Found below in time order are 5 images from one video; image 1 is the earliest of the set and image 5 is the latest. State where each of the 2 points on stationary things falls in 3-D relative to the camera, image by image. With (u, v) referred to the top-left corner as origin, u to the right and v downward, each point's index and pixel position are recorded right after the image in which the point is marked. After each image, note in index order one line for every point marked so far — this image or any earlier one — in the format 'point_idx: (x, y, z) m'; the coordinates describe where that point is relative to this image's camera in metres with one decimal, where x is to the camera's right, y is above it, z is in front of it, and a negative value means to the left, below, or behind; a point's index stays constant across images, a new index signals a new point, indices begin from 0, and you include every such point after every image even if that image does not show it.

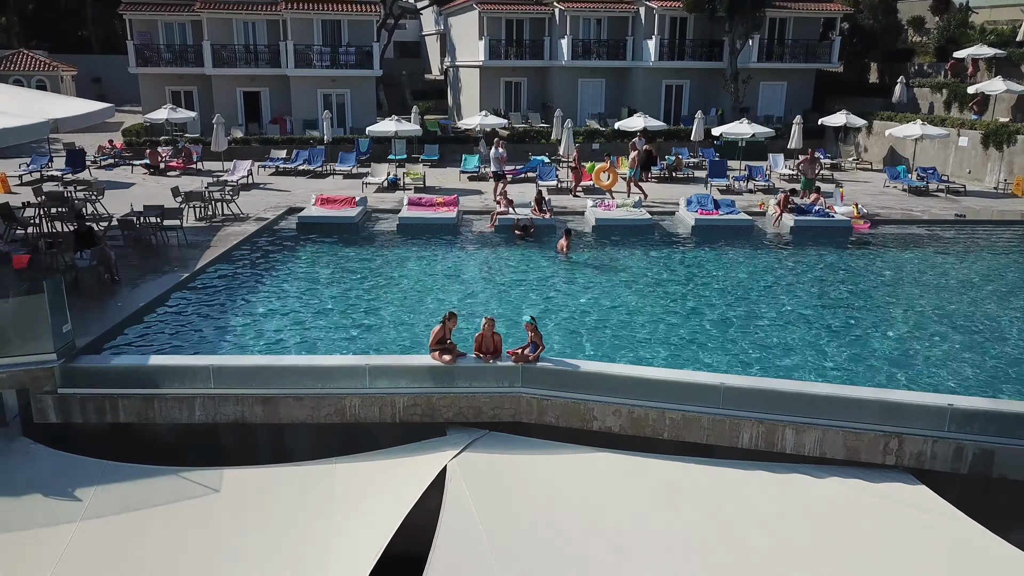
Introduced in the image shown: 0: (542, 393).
0: (+0.2, -0.8, +8.3) m
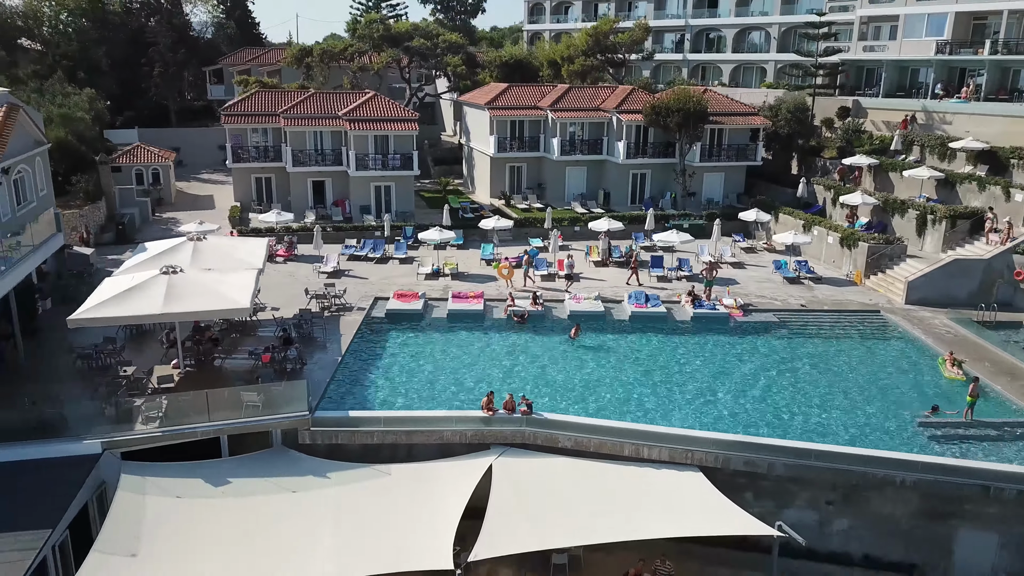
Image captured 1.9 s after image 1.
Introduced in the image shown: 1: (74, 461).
0: (+0.4, -2.2, +17.7) m
1: (-6.4, -2.5, +16.6) m
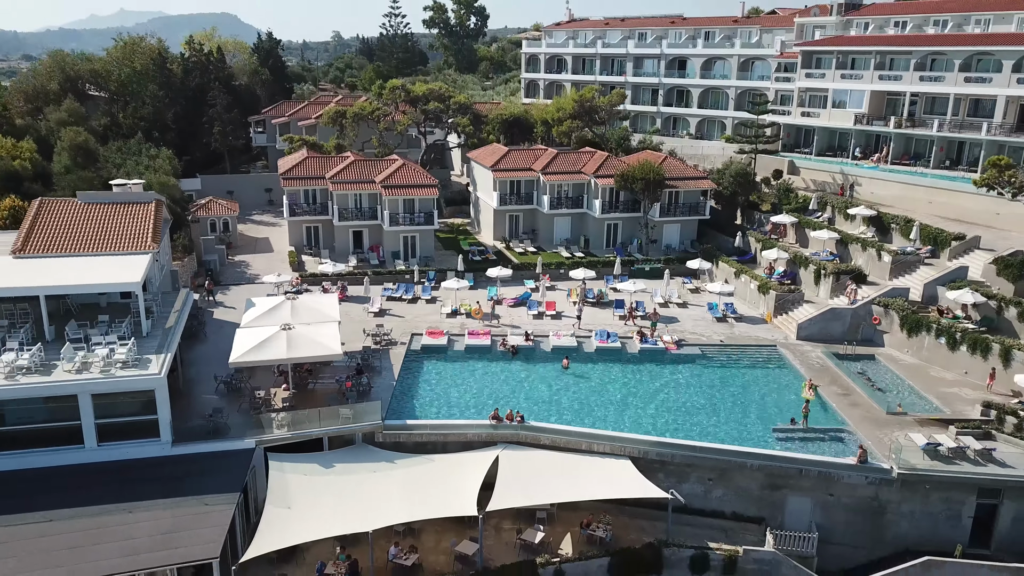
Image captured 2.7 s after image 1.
0: (+0.3, -3.5, +27.6) m
1: (-6.4, -3.8, +26.5) m
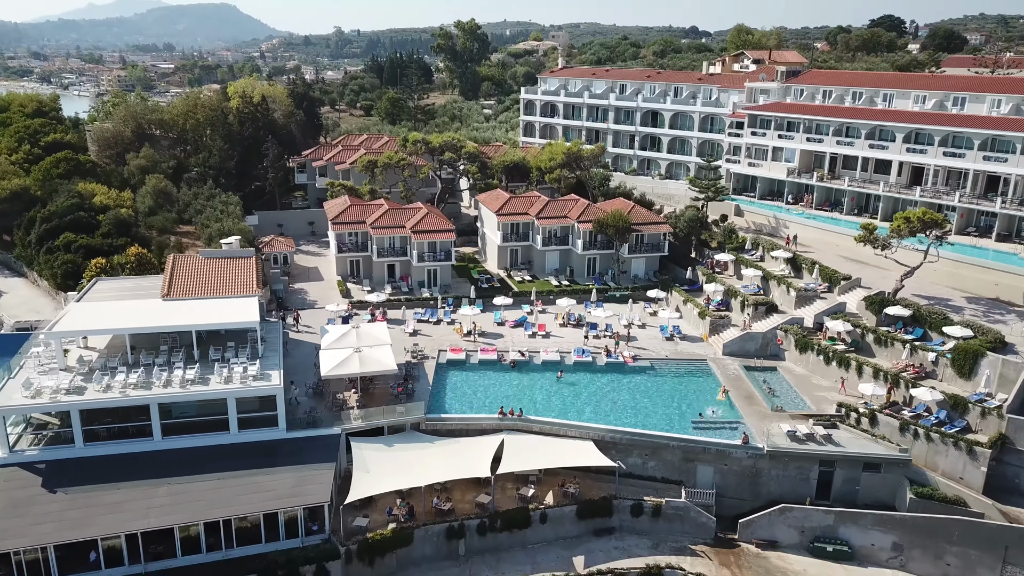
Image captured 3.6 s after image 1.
0: (+0.4, -4.8, +40.6) m
1: (-6.4, -5.1, +39.5) m
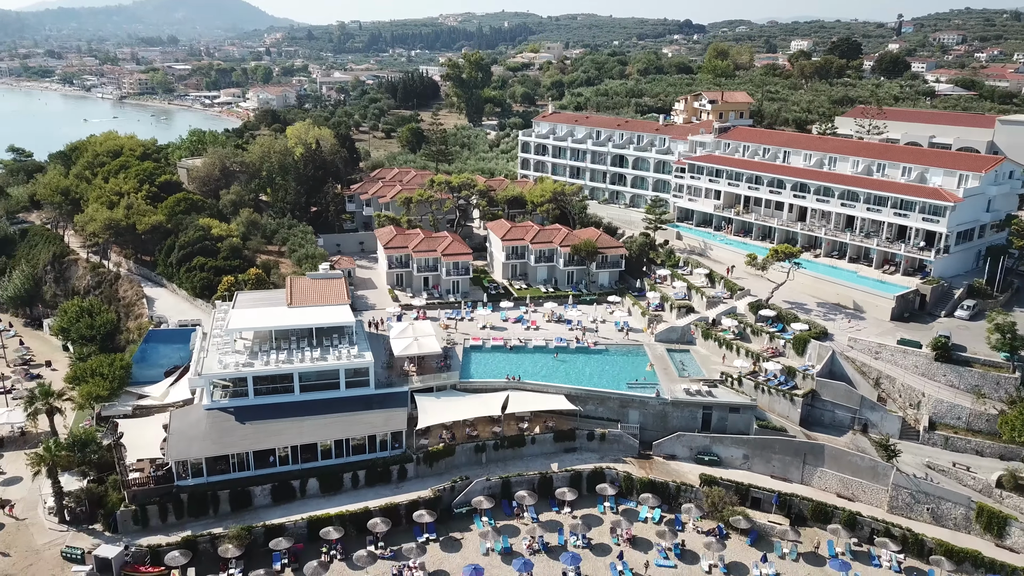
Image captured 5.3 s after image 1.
0: (+0.5, -5.5, +64.4) m
1: (-6.2, -5.9, +63.3) m
